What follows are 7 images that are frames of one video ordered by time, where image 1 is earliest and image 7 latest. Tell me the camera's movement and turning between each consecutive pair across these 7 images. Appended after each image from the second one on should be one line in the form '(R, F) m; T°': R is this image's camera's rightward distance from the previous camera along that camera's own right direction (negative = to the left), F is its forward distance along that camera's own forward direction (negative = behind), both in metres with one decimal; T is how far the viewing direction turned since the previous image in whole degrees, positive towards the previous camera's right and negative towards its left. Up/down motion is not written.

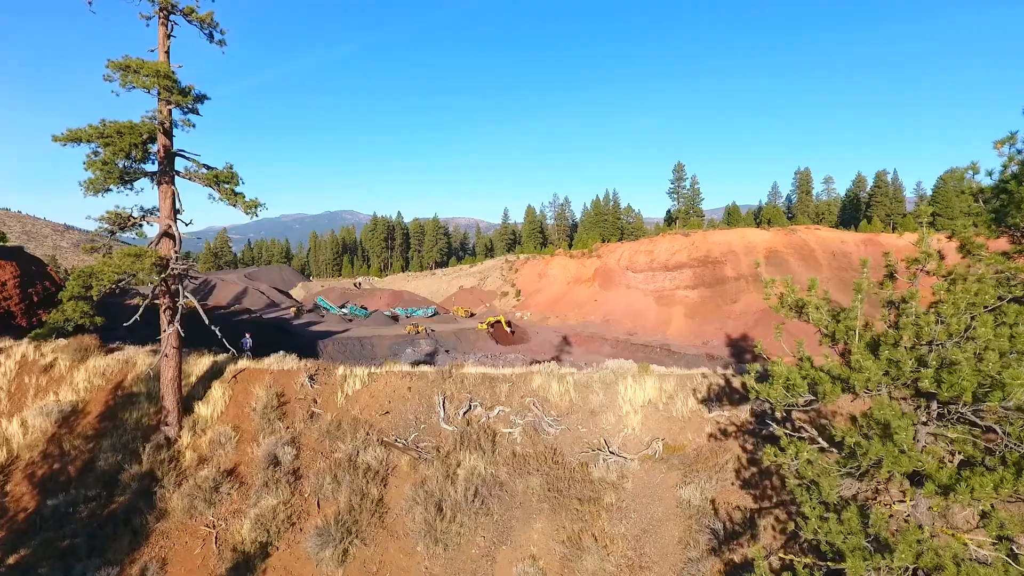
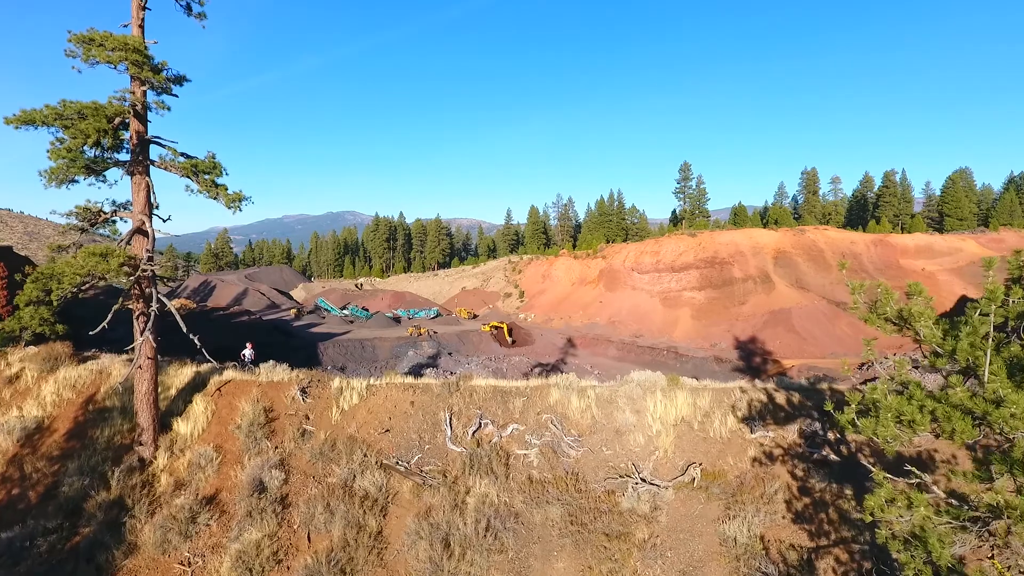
(-0.2, +0.9) m; 0°
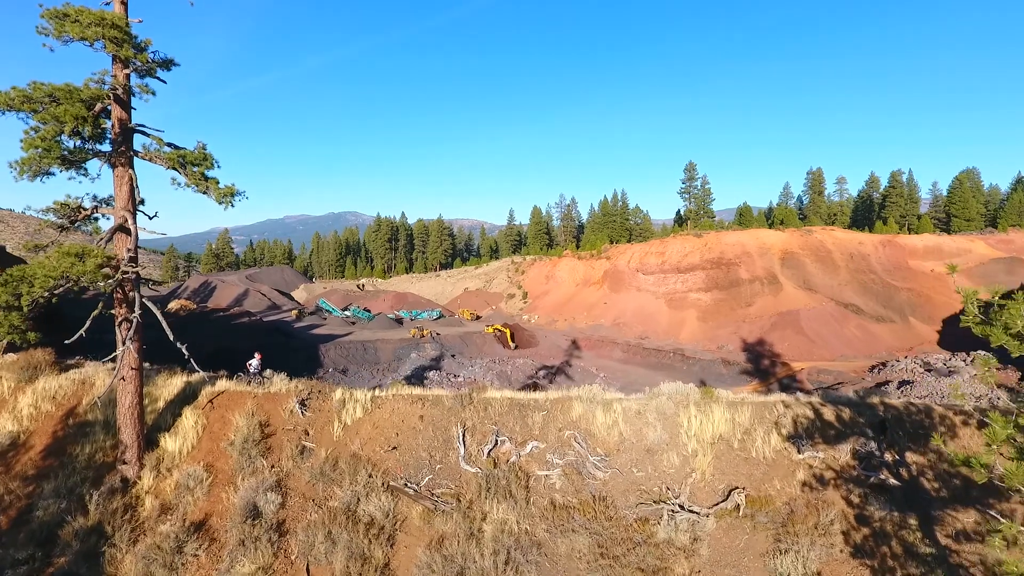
(-0.3, +0.7) m; 0°
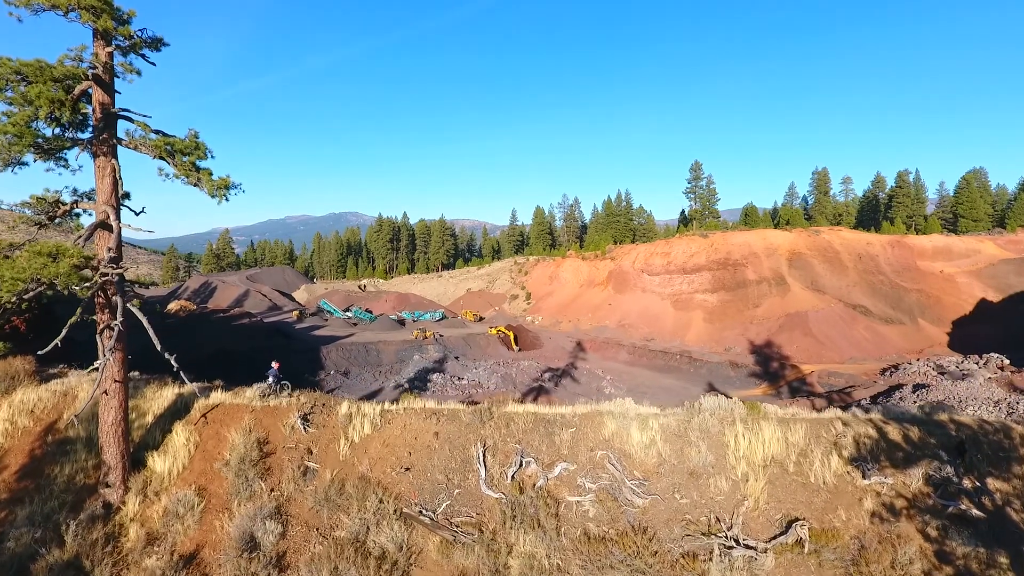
(-0.3, +0.7) m; 0°
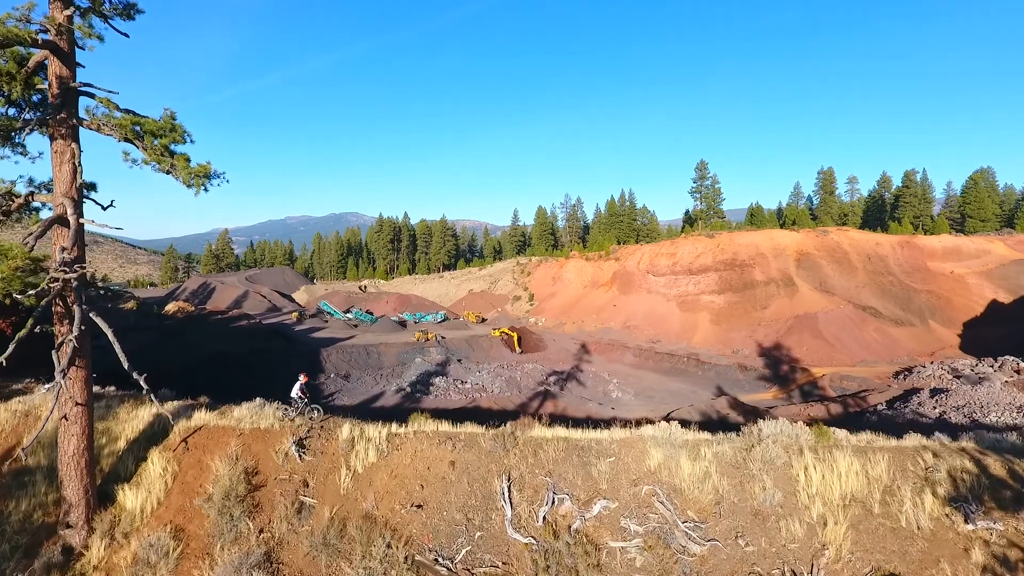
(-0.3, +0.9) m; 0°
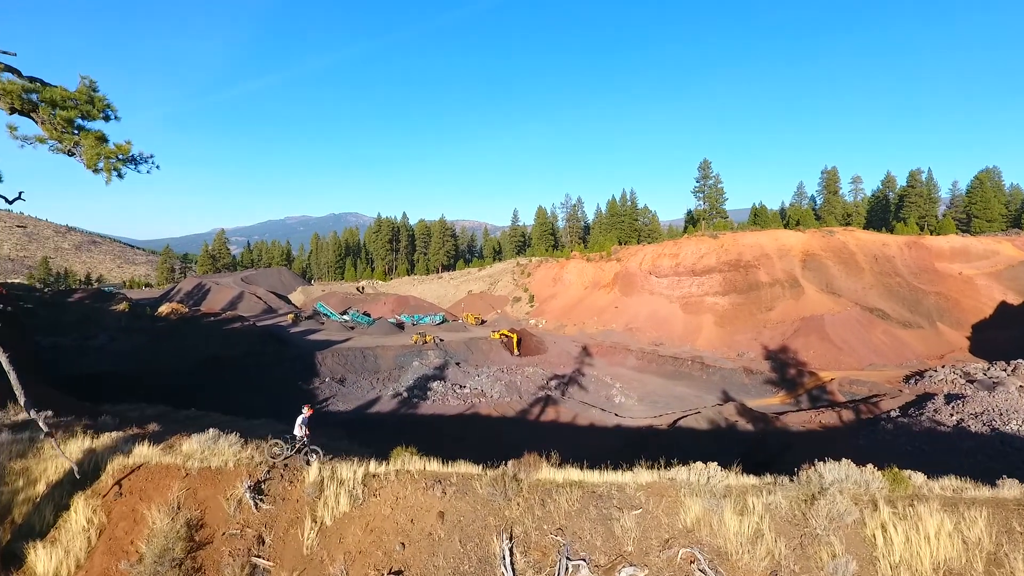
(0.0, +1.0) m; 0°
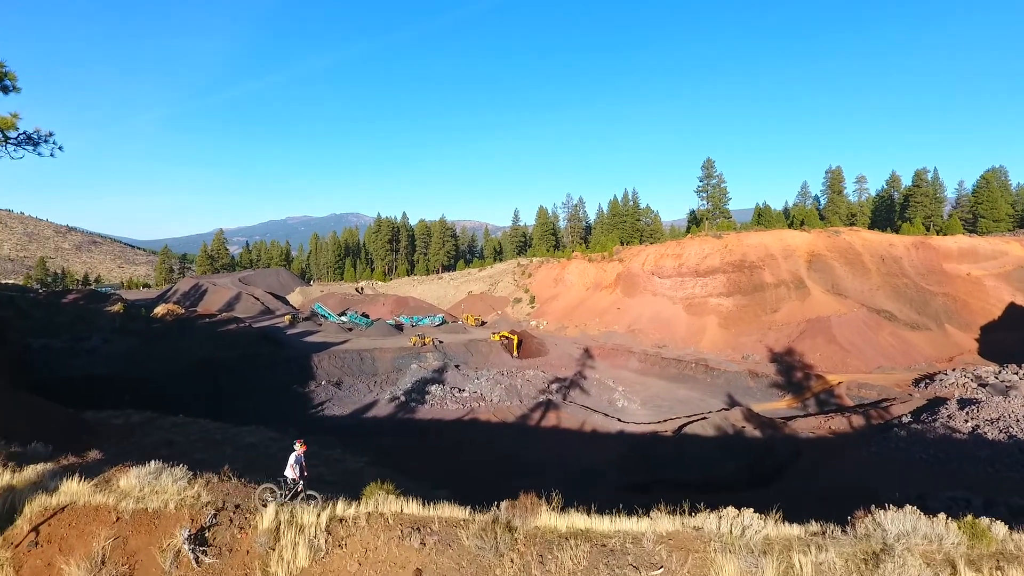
(+0.1, +0.8) m; 0°
